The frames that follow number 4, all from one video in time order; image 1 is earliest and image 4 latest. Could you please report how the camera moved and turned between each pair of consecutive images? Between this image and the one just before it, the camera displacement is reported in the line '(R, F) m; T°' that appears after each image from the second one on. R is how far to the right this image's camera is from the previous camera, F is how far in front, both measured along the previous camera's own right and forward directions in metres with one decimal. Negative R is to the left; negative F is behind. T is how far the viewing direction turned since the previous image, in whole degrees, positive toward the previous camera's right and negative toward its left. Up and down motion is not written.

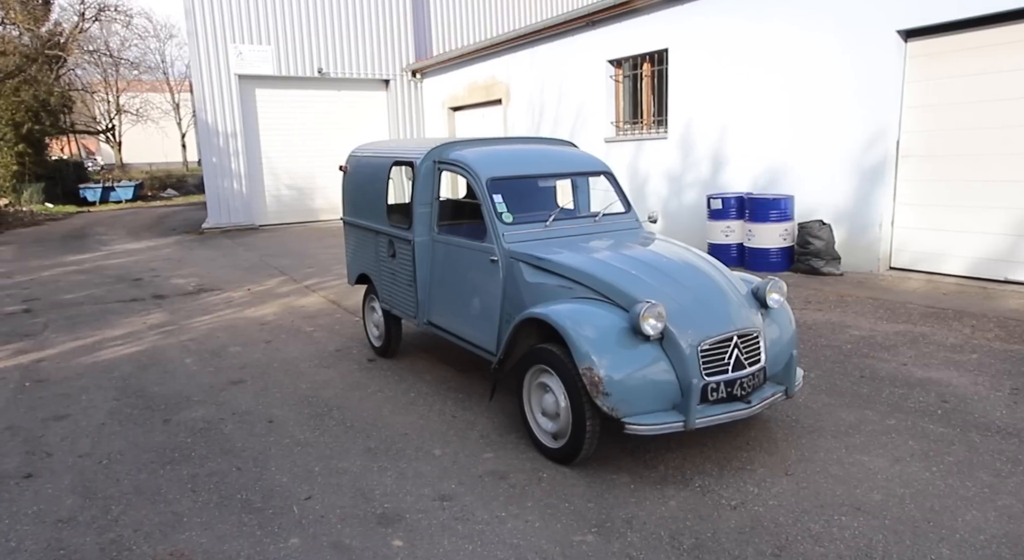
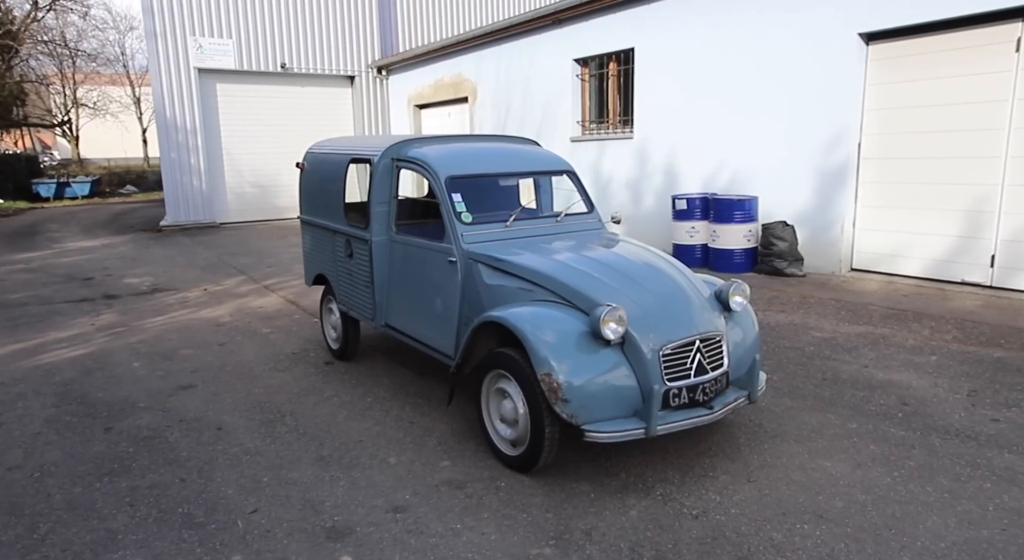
(+0.1, +0.1) m; +3°
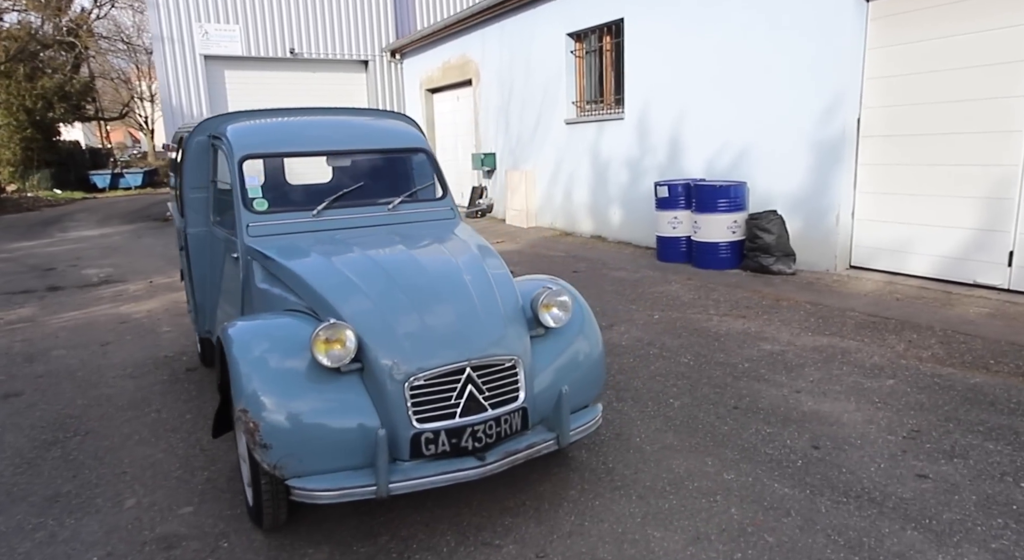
(+1.3, +0.8) m; -6°
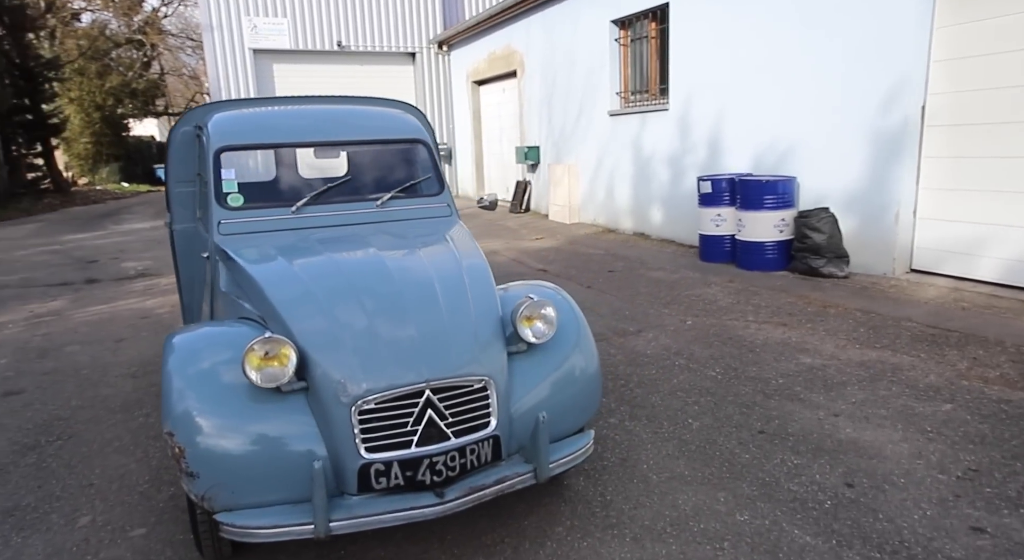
(+0.3, +0.3) m; -5°
